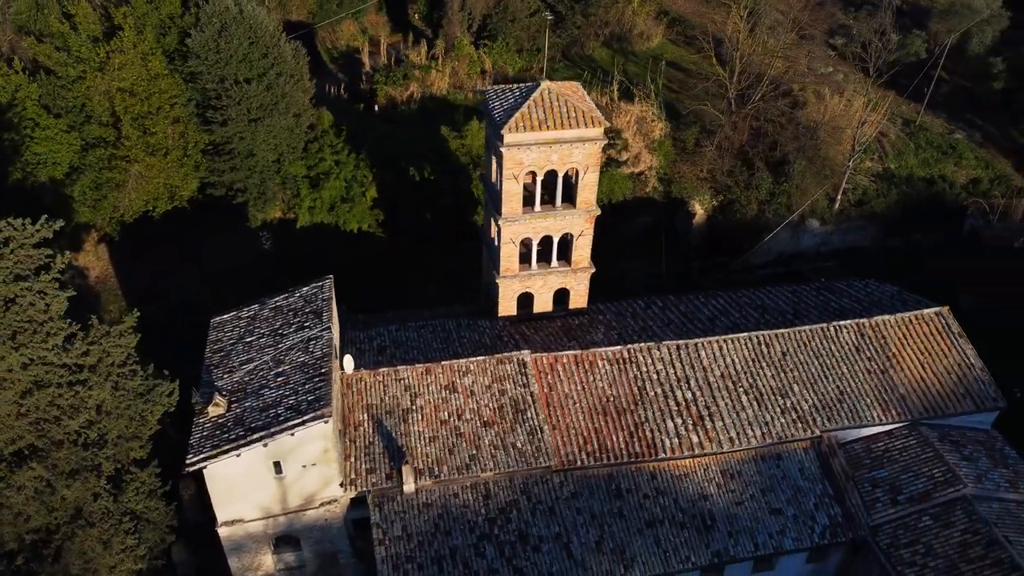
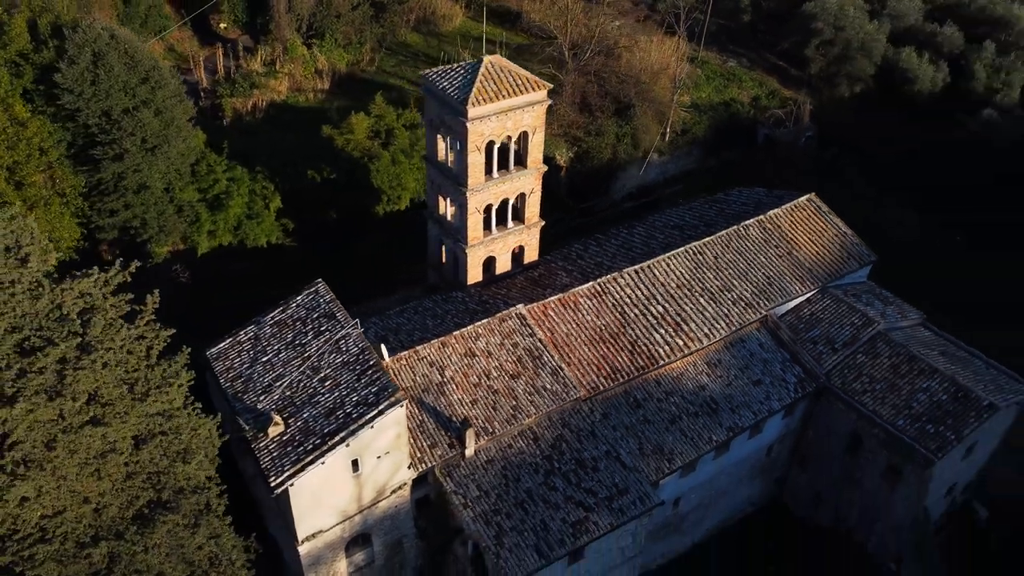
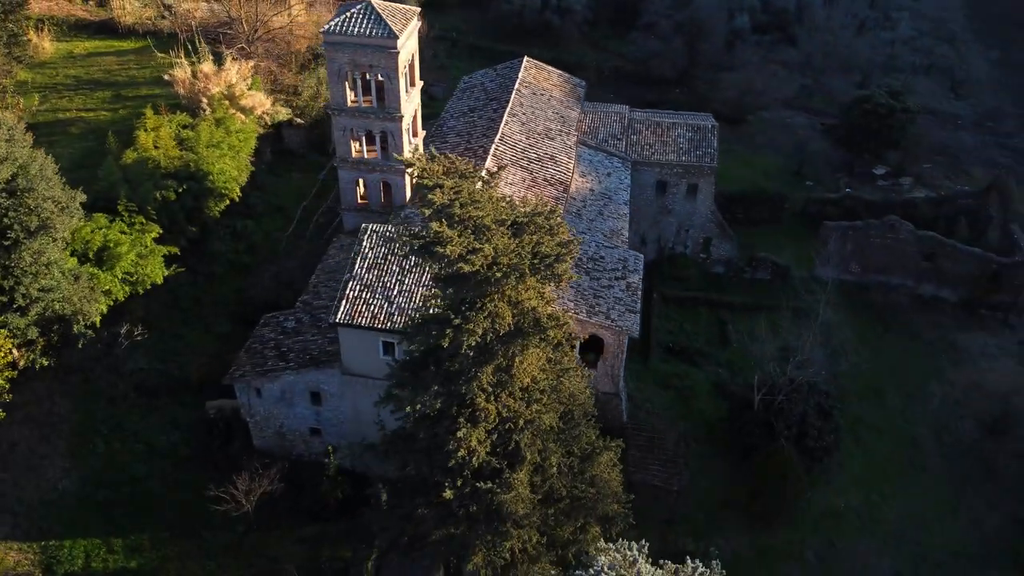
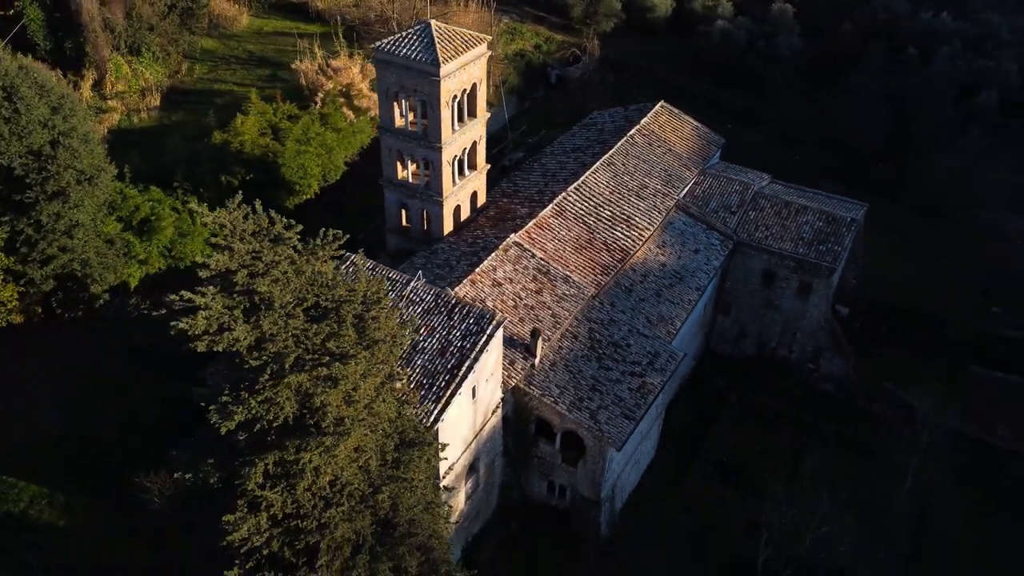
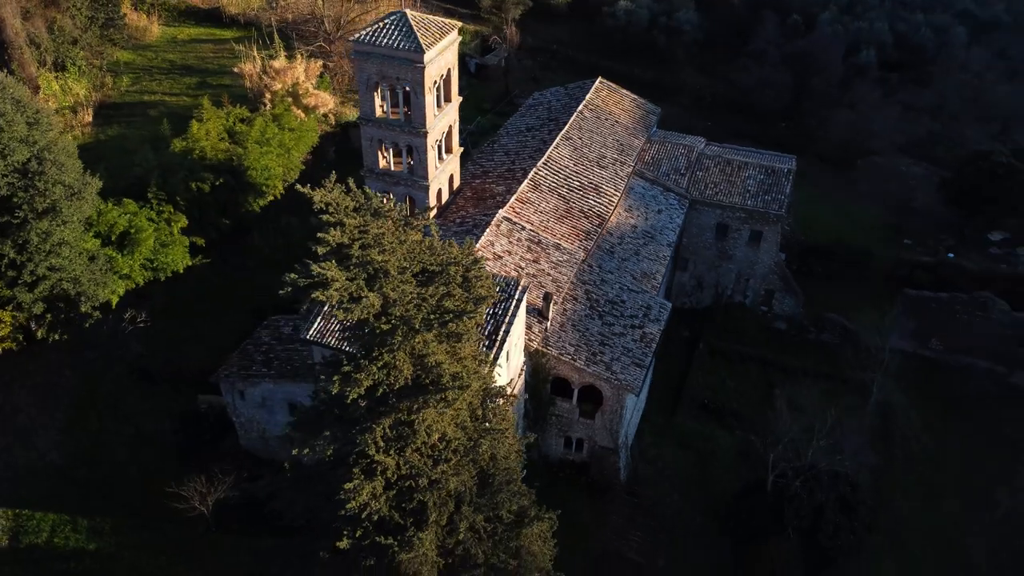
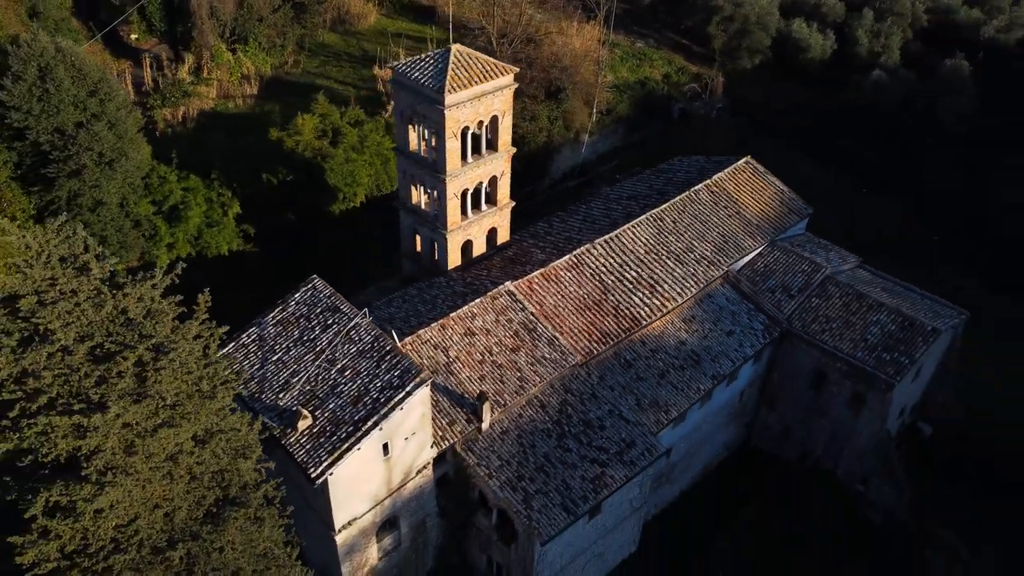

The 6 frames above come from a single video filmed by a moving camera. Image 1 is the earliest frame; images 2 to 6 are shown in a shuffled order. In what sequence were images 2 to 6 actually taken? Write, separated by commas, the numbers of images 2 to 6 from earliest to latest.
2, 6, 4, 5, 3
